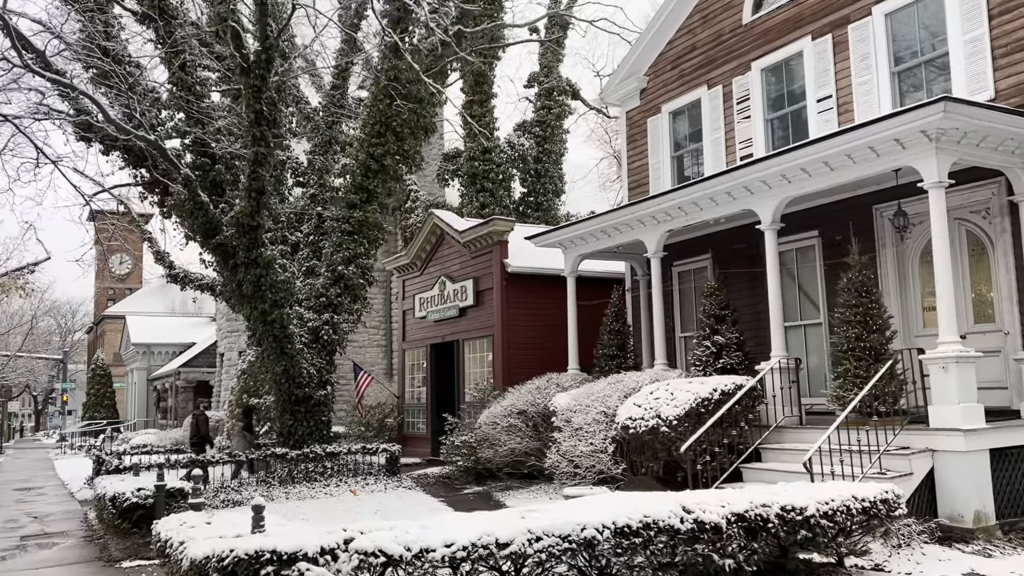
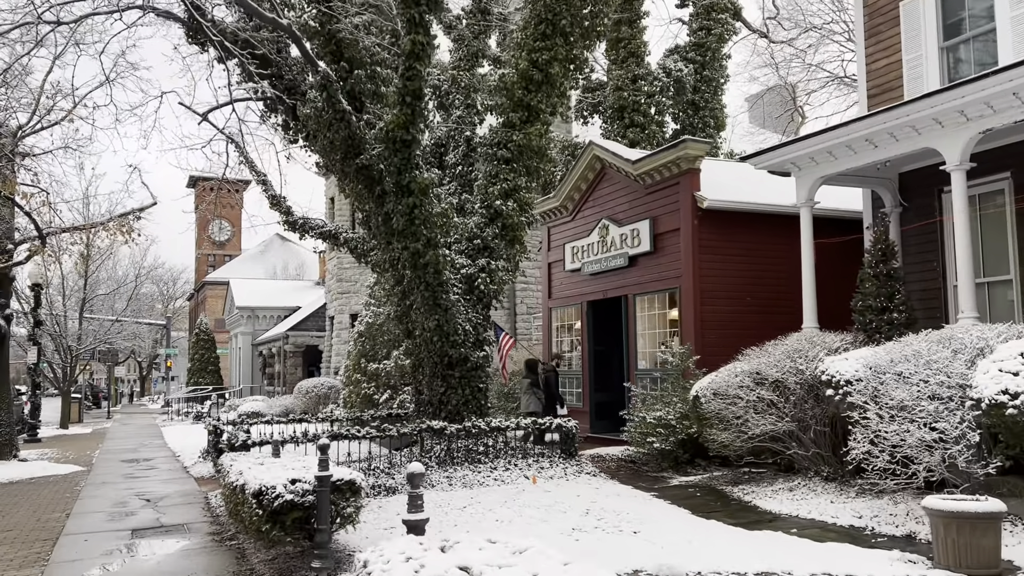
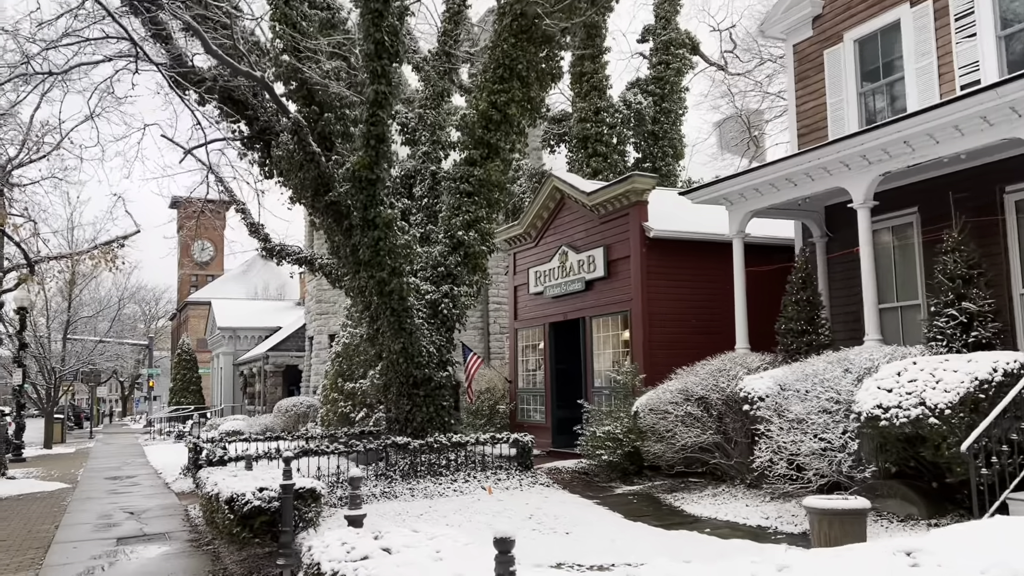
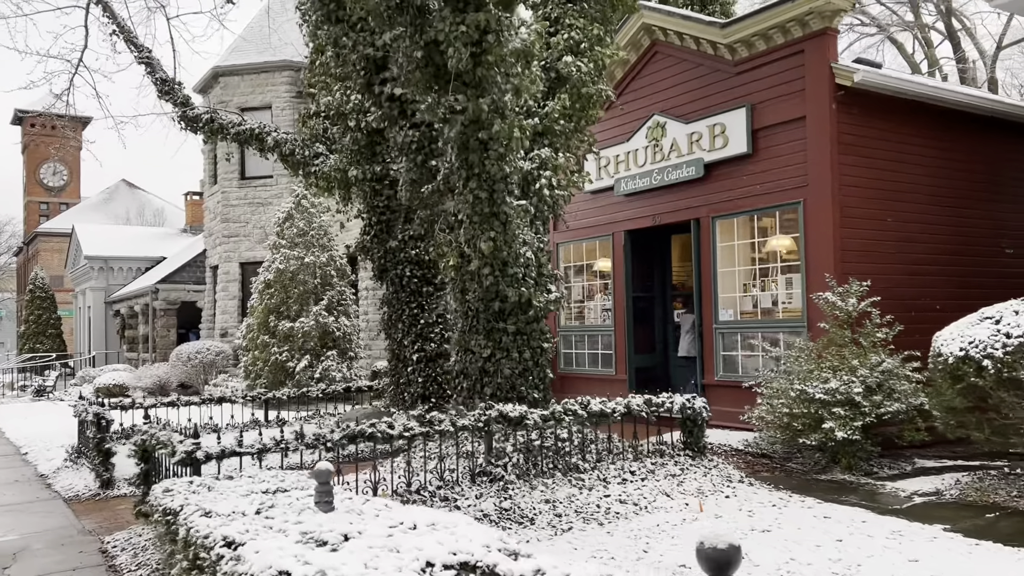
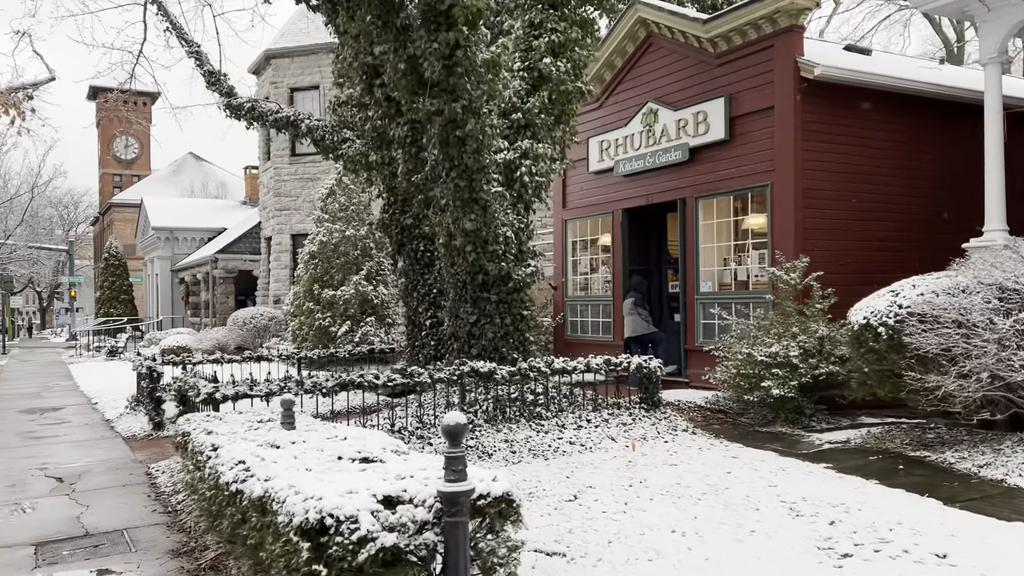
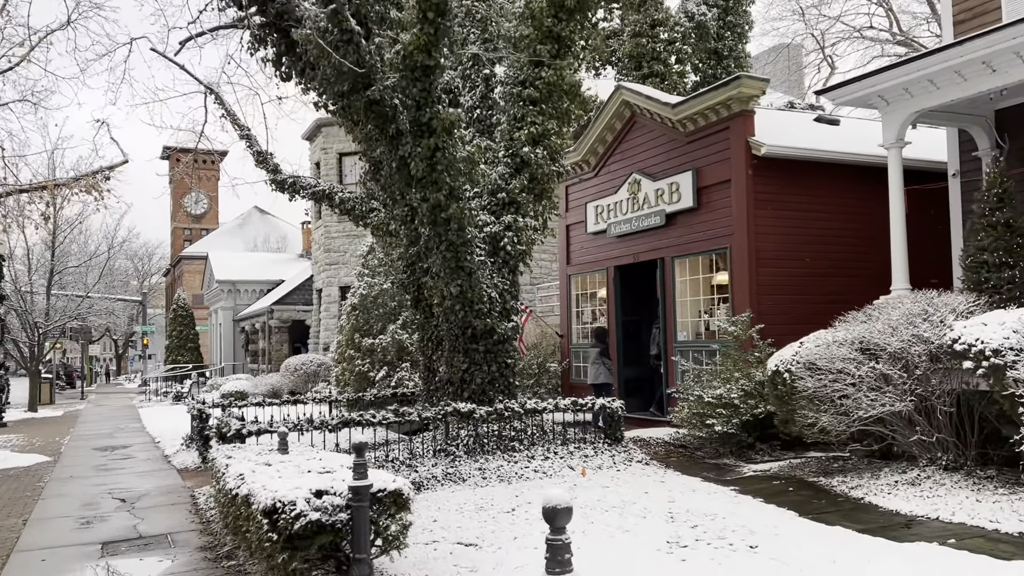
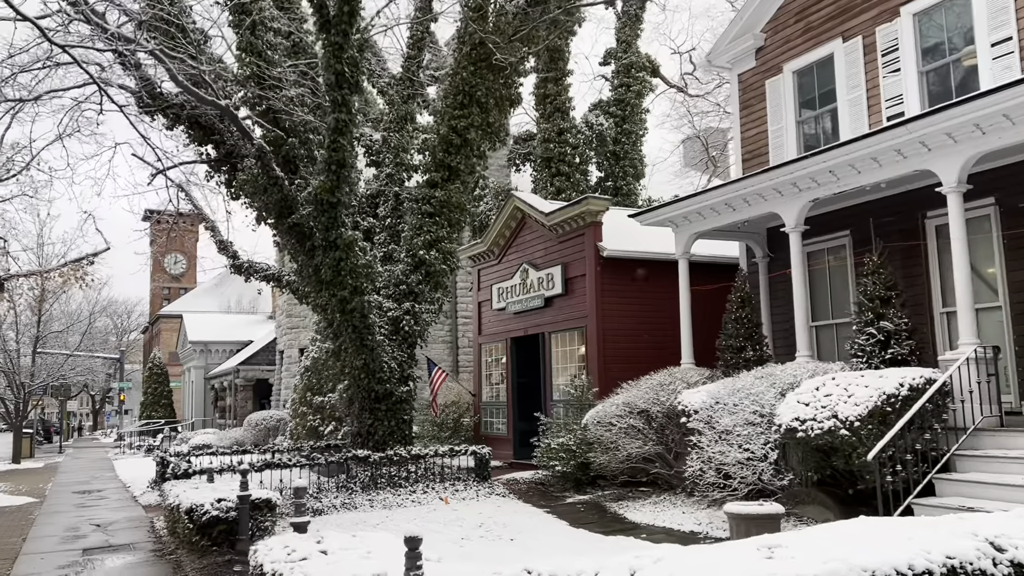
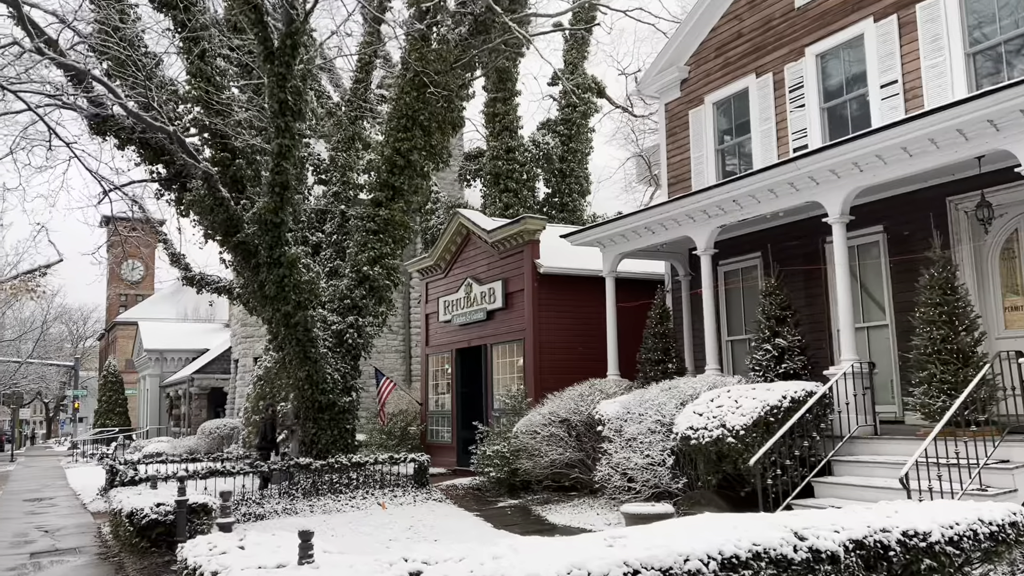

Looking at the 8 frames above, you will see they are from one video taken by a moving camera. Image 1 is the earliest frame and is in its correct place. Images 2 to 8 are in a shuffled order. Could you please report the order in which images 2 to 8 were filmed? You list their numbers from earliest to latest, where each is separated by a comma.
8, 7, 3, 2, 6, 5, 4
